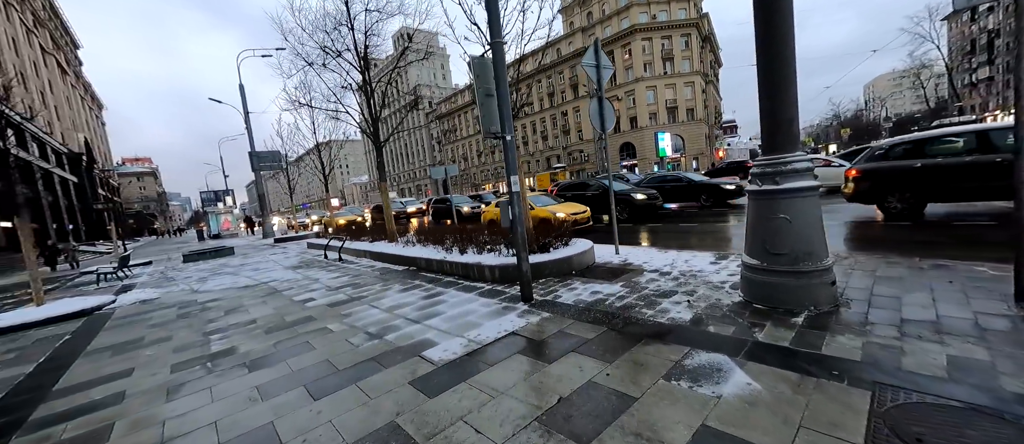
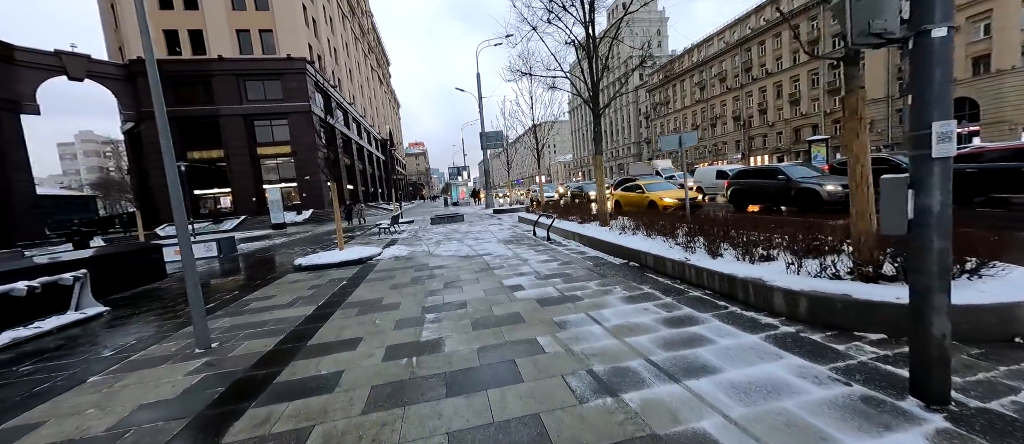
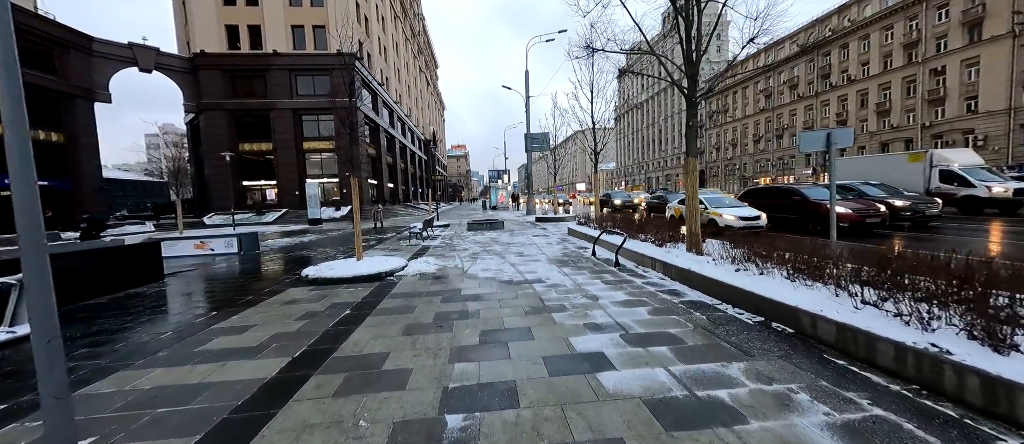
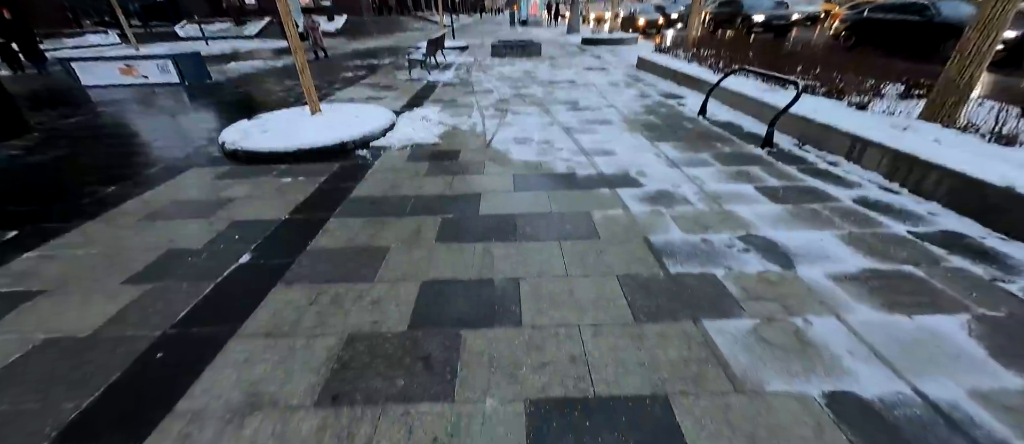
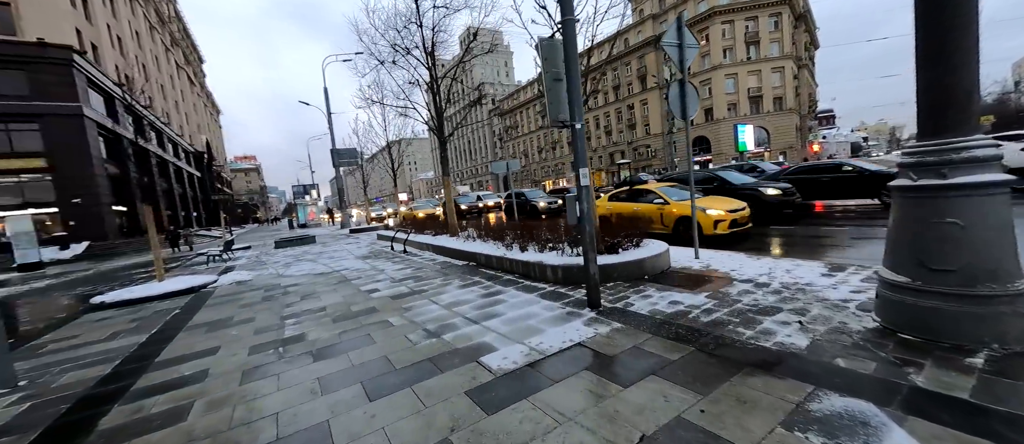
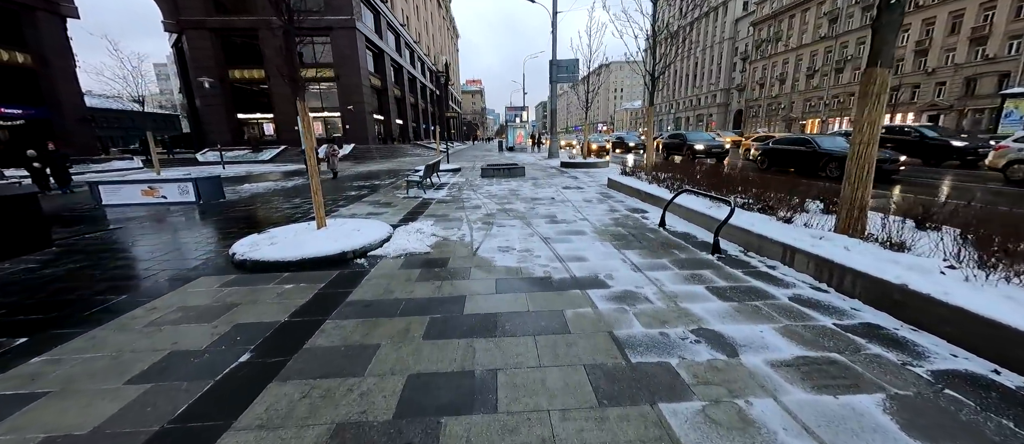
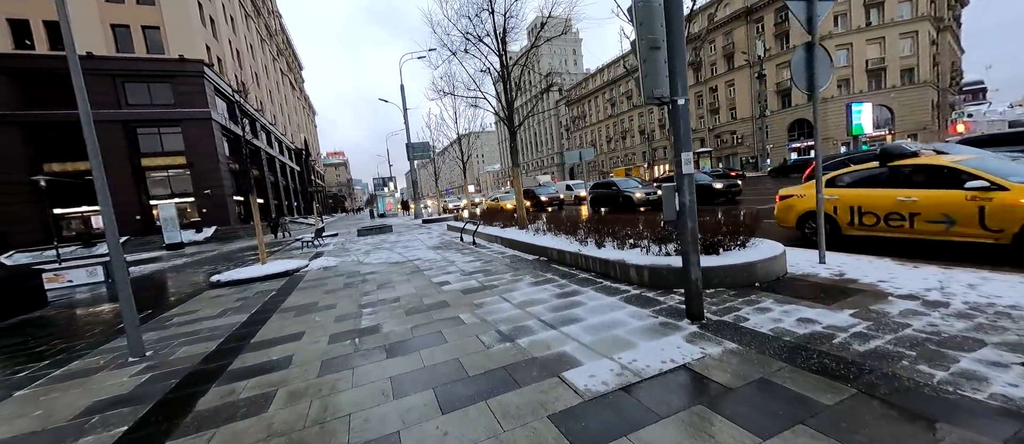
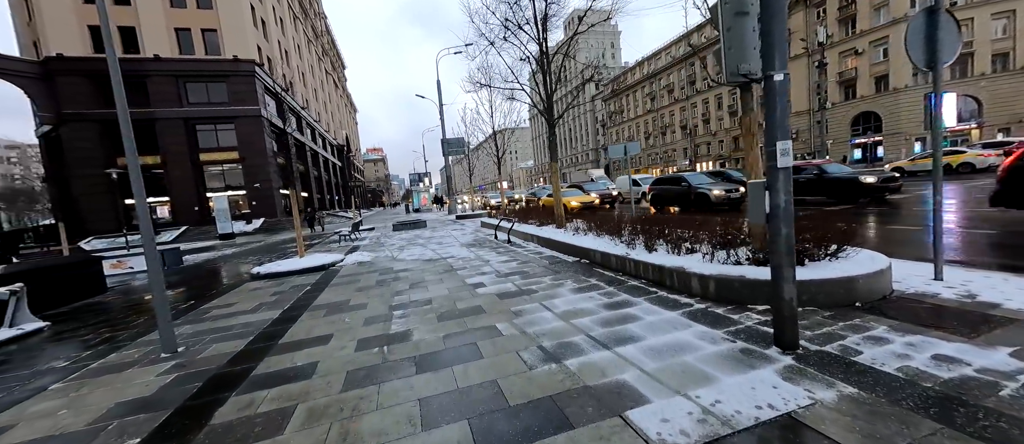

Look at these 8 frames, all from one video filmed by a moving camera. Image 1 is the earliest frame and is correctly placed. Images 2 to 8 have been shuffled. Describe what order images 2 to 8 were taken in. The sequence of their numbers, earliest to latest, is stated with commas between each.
5, 7, 8, 2, 3, 6, 4
